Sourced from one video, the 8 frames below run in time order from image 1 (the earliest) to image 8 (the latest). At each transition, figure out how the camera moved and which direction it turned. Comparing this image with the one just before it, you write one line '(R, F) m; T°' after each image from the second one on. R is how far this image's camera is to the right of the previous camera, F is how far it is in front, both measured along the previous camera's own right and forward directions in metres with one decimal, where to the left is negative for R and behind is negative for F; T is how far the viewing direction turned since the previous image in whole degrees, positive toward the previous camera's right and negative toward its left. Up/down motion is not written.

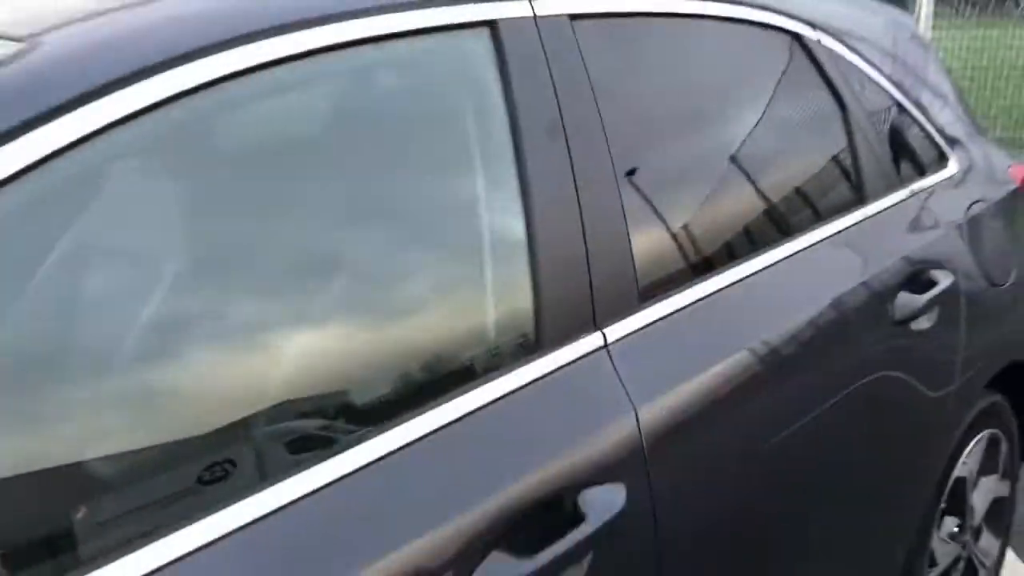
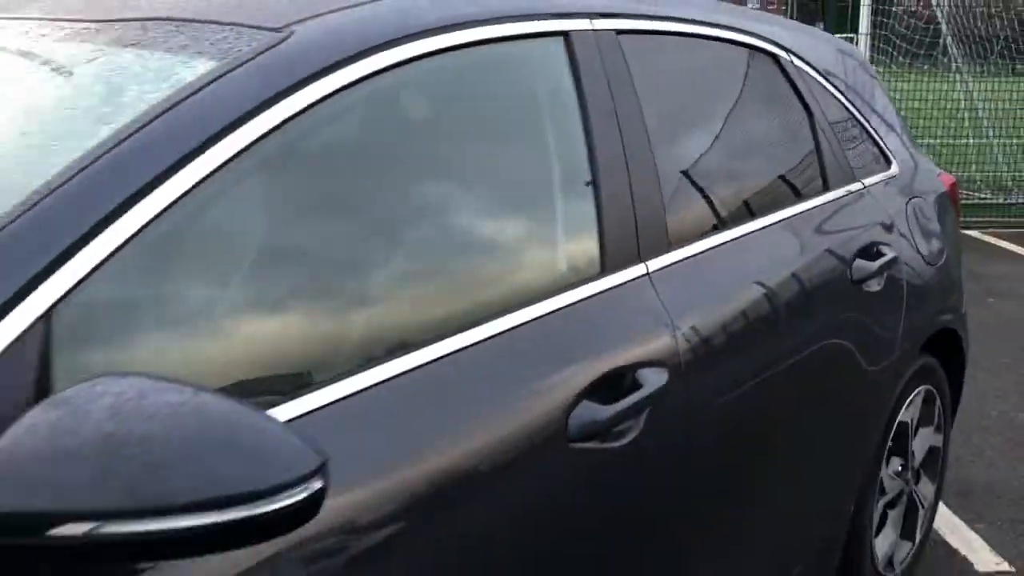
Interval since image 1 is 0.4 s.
(-0.2, -0.4) m; +3°
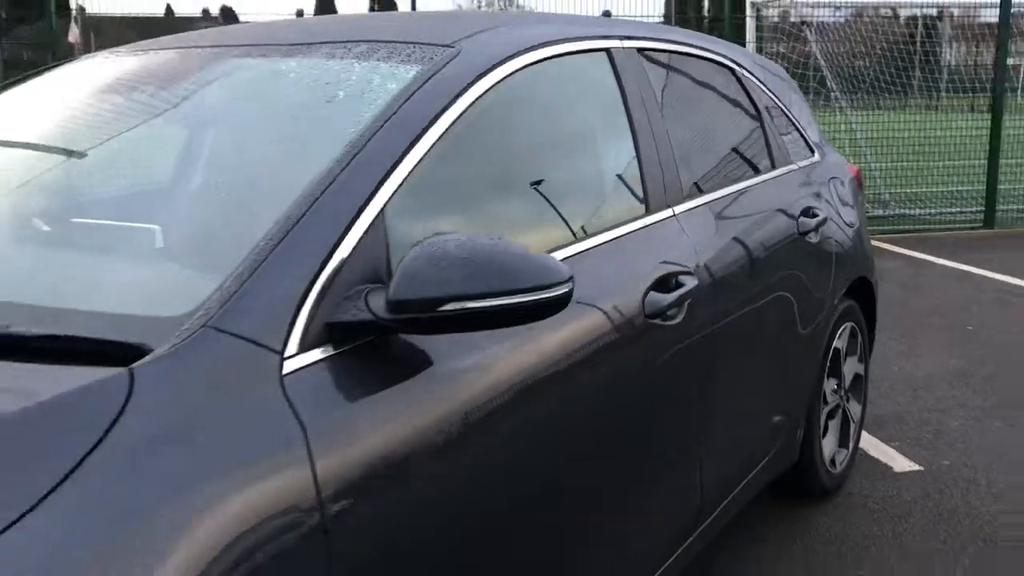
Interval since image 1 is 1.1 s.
(-0.4, -0.7) m; +6°
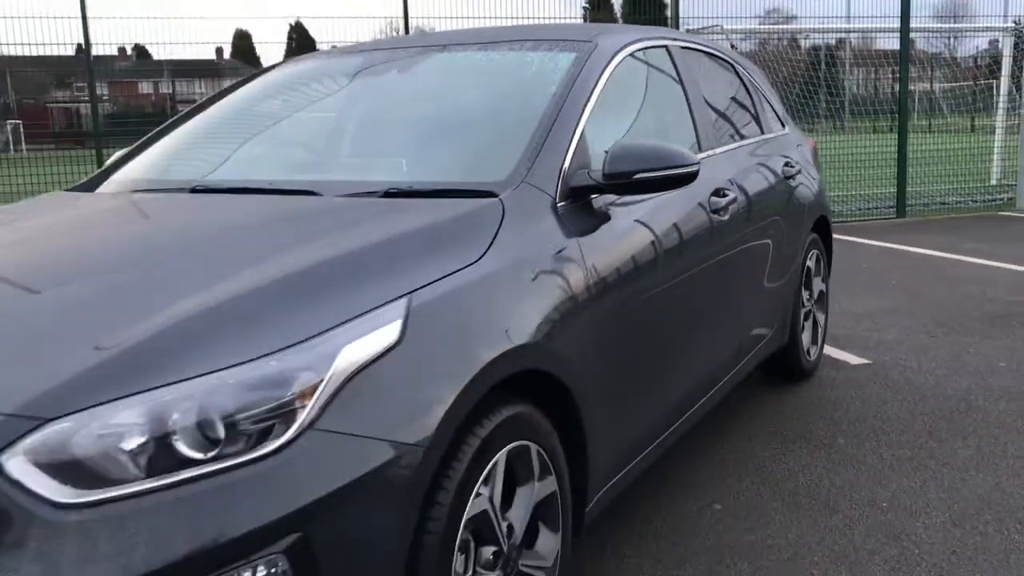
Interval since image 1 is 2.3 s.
(-0.7, -1.1) m; +5°
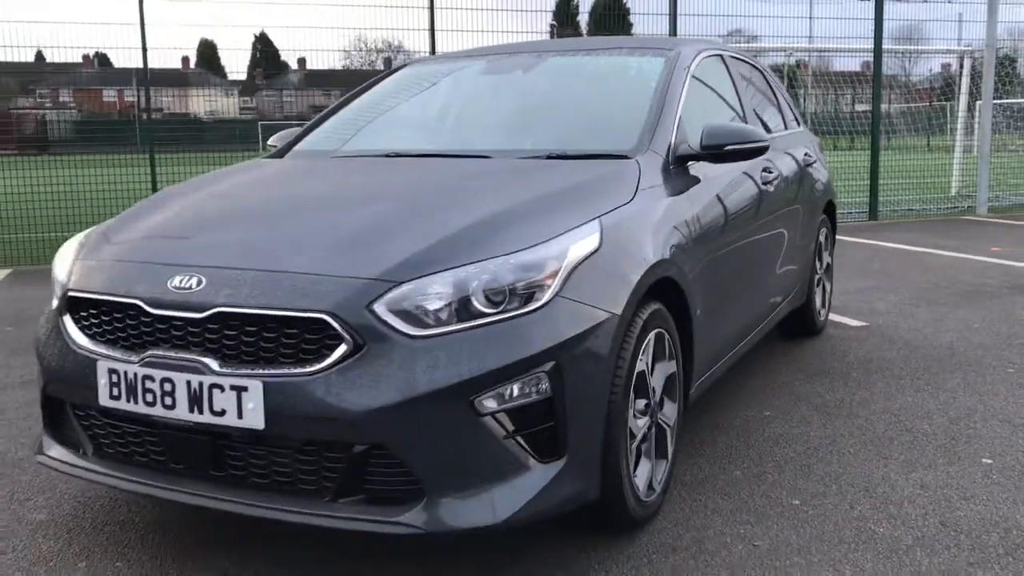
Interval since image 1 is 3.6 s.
(-0.6, -0.9) m; +2°
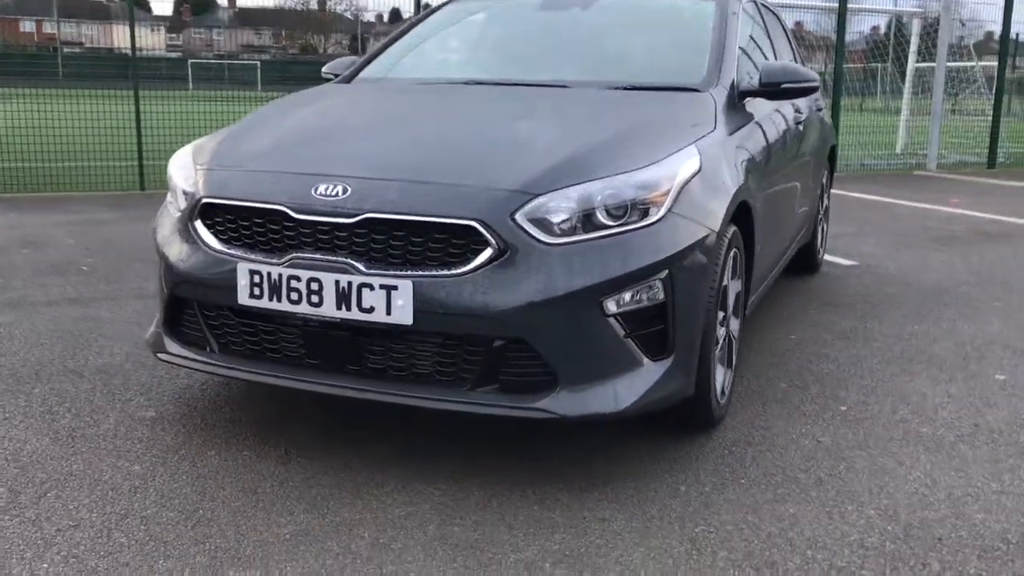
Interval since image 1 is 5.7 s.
(-0.6, -0.3) m; +4°
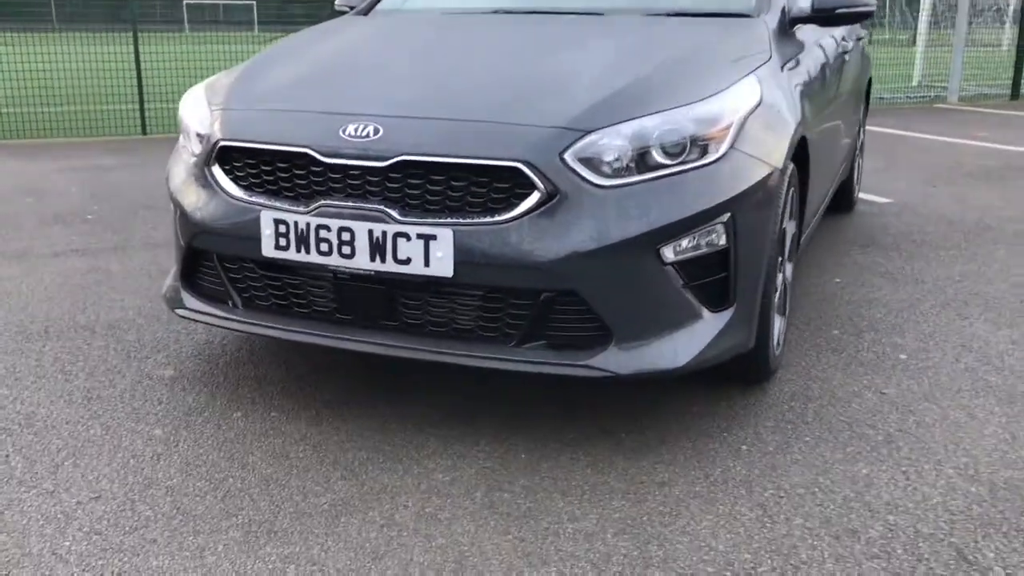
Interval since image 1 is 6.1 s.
(-0.1, +0.2) m; 0°
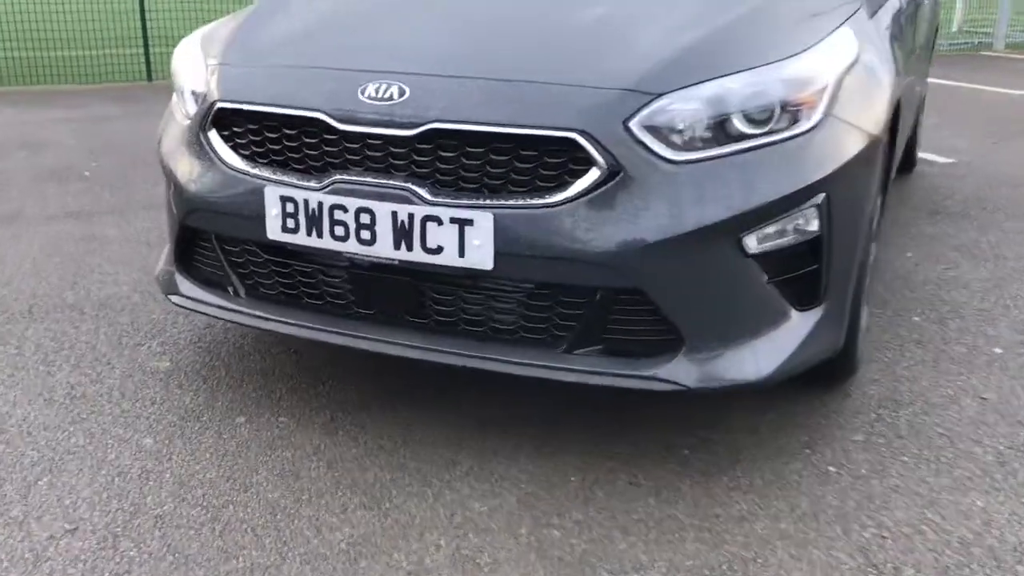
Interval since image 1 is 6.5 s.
(-0.1, +0.4) m; -1°
